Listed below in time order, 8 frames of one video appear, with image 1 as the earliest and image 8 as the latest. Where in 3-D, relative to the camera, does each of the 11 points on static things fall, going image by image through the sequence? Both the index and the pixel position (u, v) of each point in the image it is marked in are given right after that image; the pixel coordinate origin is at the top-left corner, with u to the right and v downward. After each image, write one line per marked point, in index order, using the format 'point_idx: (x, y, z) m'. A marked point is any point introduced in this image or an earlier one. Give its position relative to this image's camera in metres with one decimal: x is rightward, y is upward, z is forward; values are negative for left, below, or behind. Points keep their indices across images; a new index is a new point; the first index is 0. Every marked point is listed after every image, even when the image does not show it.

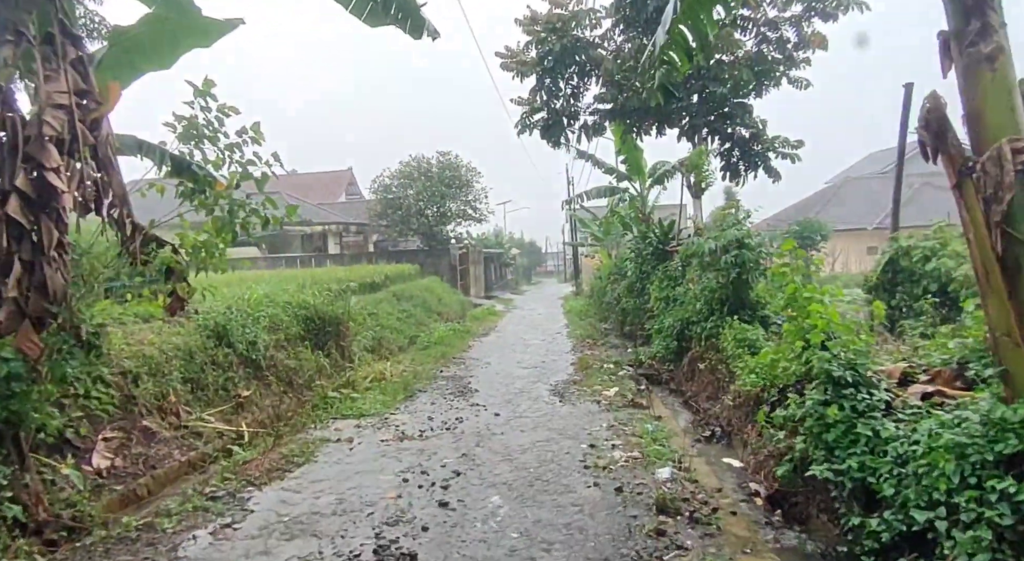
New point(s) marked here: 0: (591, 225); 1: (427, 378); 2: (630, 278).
0: (+2.2, +1.6, +16.8) m
1: (-1.1, -1.3, +7.8) m
2: (+2.1, 0.0, +10.6) m
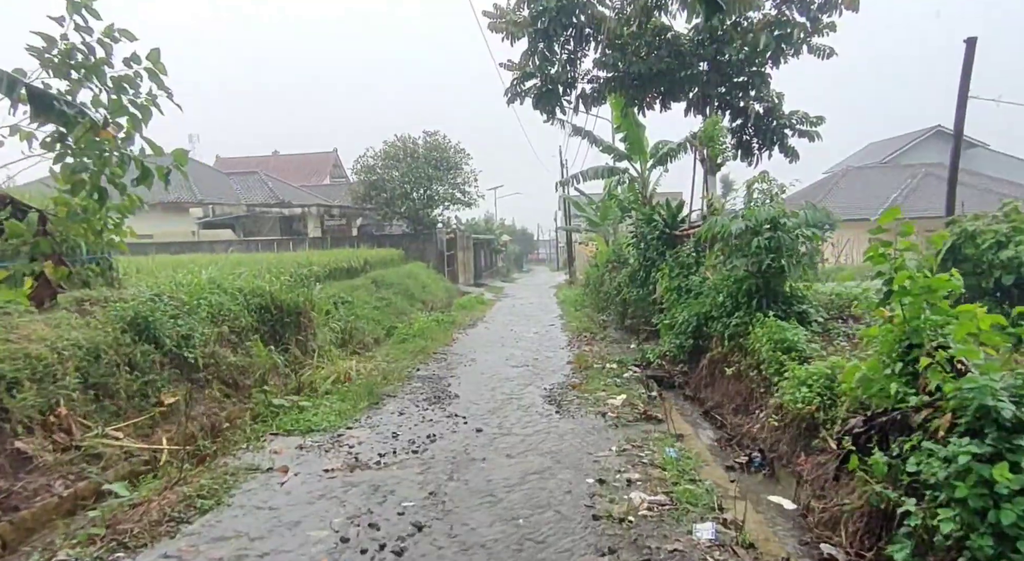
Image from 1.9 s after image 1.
0: (+1.9, +1.9, +15.7) m
1: (-1.3, -1.1, +6.7) m
2: (+1.9, +0.2, +9.5) m
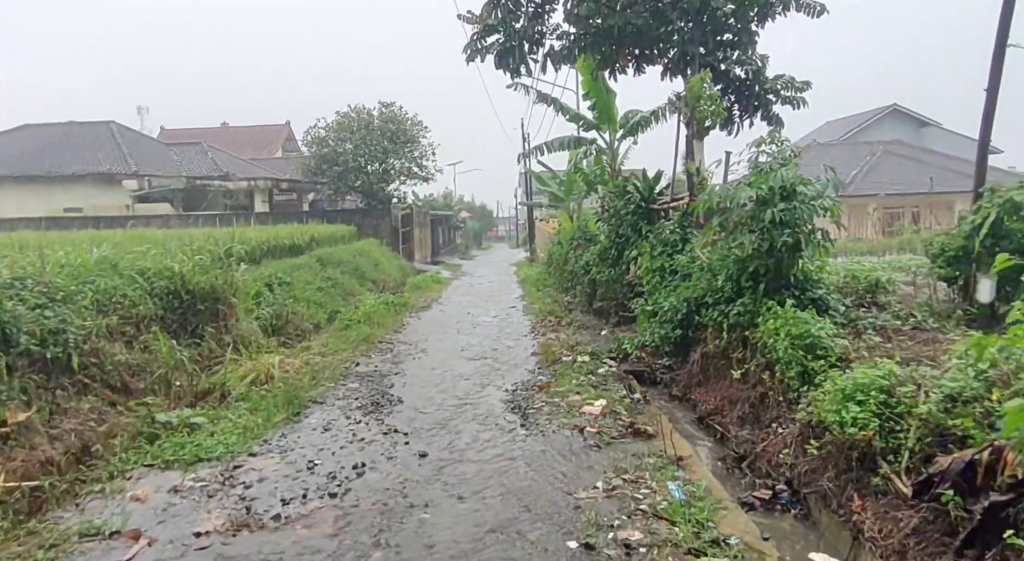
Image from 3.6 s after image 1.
0: (+0.9, +2.4, +14.6) m
1: (-1.7, -0.9, +5.6) m
2: (+1.3, +0.5, +8.5) m
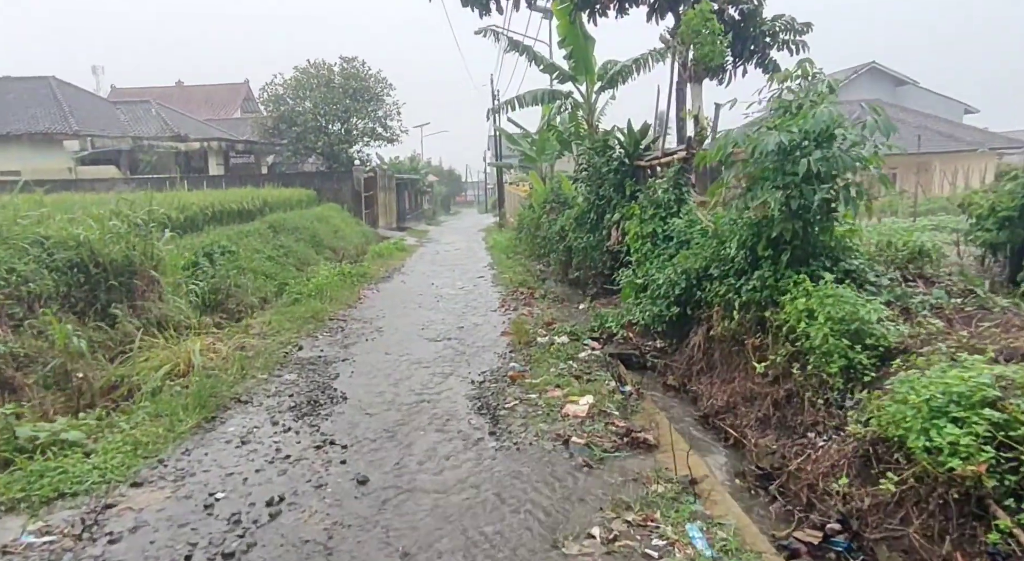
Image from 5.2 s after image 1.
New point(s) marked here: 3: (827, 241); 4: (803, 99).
0: (+0.3, +3.1, +13.7) m
1: (-1.9, -0.7, +4.7) m
2: (+0.9, +0.9, +7.7) m
3: (+1.9, +0.2, +3.7) m
4: (+1.8, +1.1, +3.8) m
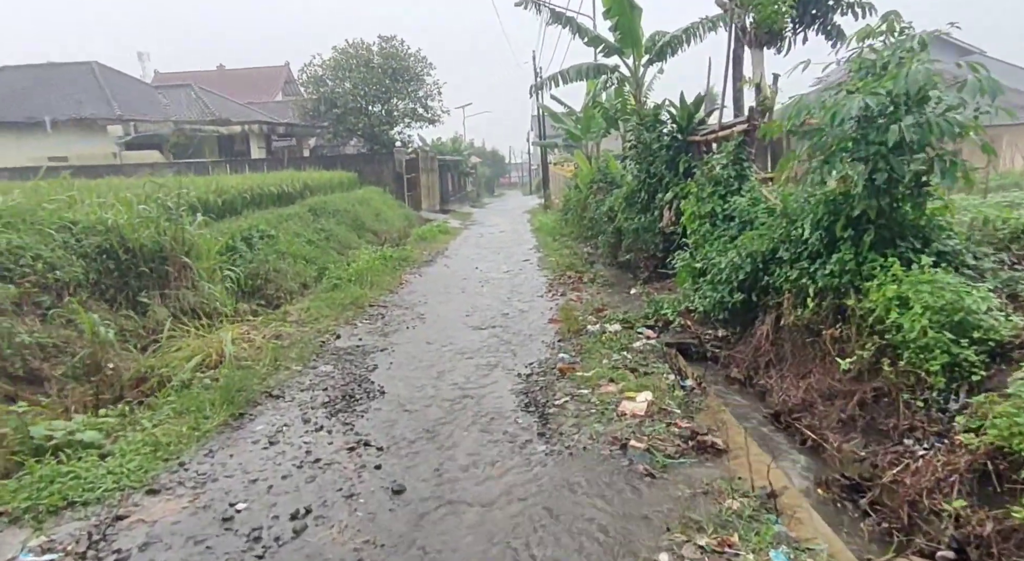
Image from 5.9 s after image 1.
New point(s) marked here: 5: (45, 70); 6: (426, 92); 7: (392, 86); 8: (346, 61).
0: (+1.2, +3.5, +13.2) m
1: (-1.6, -0.6, +4.5) m
2: (+1.4, +1.2, +7.2) m
3: (+2.2, +0.3, +3.2) m
4: (+2.1, +1.2, +3.3) m
5: (-14.9, +6.6, +18.9) m
6: (-2.9, +6.2, +19.7) m
7: (-3.7, +6.0, +18.5) m
8: (-5.0, +6.6, +18.1) m
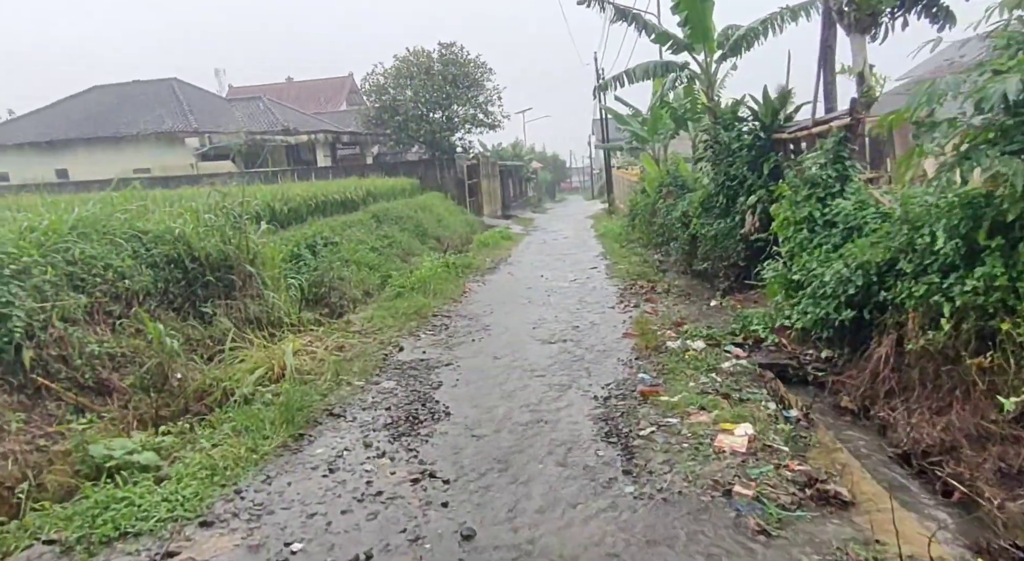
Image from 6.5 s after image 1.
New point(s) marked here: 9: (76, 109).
0: (+2.6, +3.4, +12.7) m
1: (-1.1, -0.6, +4.3) m
2: (+2.2, +1.0, +6.7) m
3: (+2.6, +0.2, +2.6) m
4: (+2.5, +1.1, +2.8) m
5: (-12.8, +6.4, +20.0) m
6: (-0.8, +6.0, +19.7) m
7: (-1.8, +5.8, +18.5) m
8: (-3.1, +6.4, +18.2) m
9: (-14.0, +5.4, +19.2) m
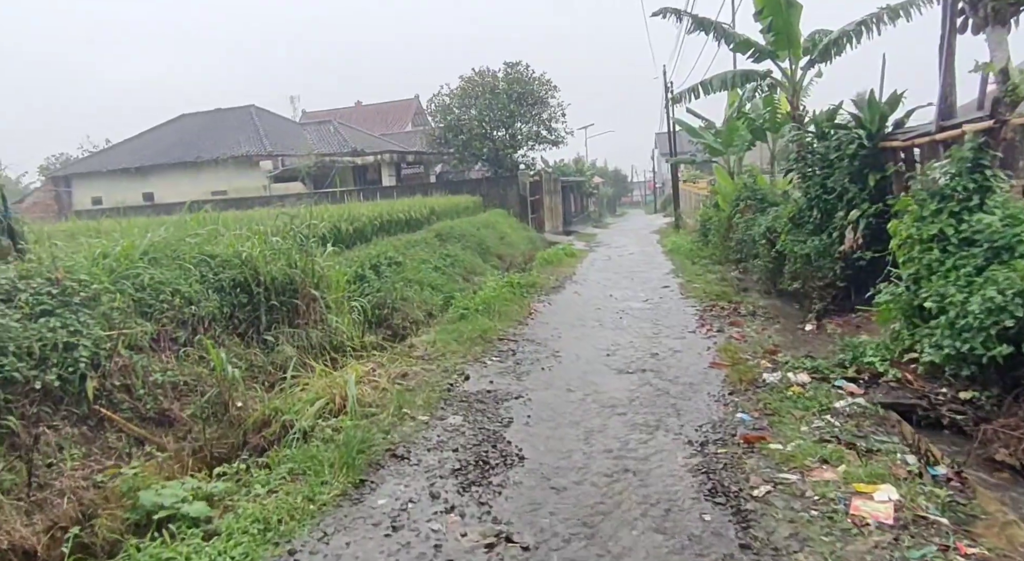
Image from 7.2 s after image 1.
0: (+3.9, +3.0, +12.1) m
1: (-0.6, -0.8, +4.0) m
2: (+3.0, +0.8, +6.1) m
3: (+2.9, +0.1, +2.0) m
4: (+2.8, +1.0, +2.2) m
5: (-10.7, +5.8, +21.0) m
6: (+1.2, +5.4, +19.4) m
7: (+0.1, +5.3, +18.4) m
8: (-1.2, +5.9, +18.2) m
9: (-11.9, +4.8, +20.2) m
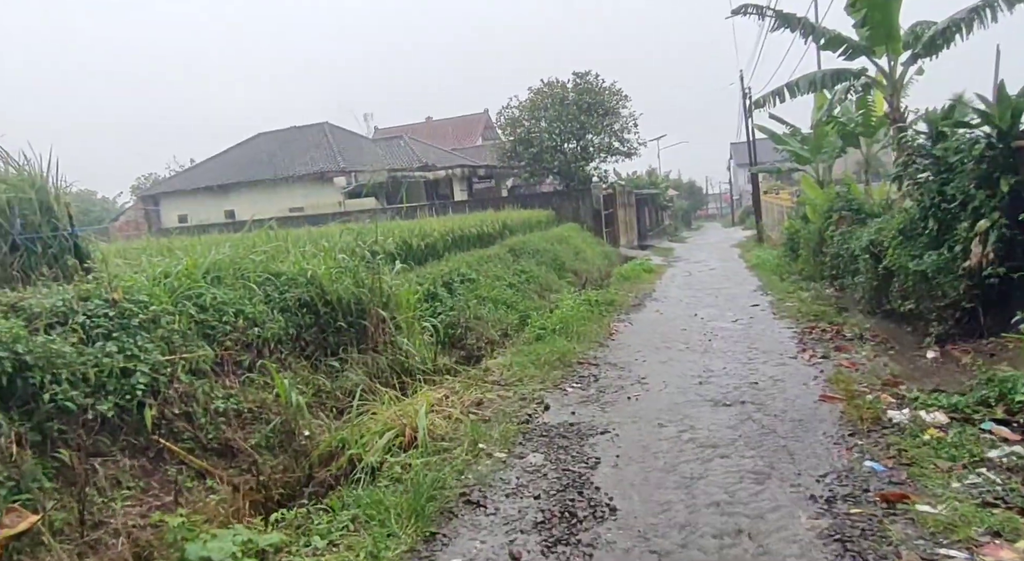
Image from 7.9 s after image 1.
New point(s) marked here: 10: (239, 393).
0: (+5.3, +2.7, +11.3) m
1: (-0.1, -0.9, +3.6) m
2: (+3.7, +0.6, +5.4) m
3: (+3.1, 0.0, +1.3) m
4: (+3.1, +0.9, +1.5) m
5: (-8.2, +5.3, +21.8) m
6: (+3.5, +4.9, +18.9) m
7: (+2.3, +4.8, +18.0) m
8: (+0.9, +5.4, +18.0) m
9: (-9.5, +4.3, +21.2) m
10: (-1.6, -0.7, +3.5) m
